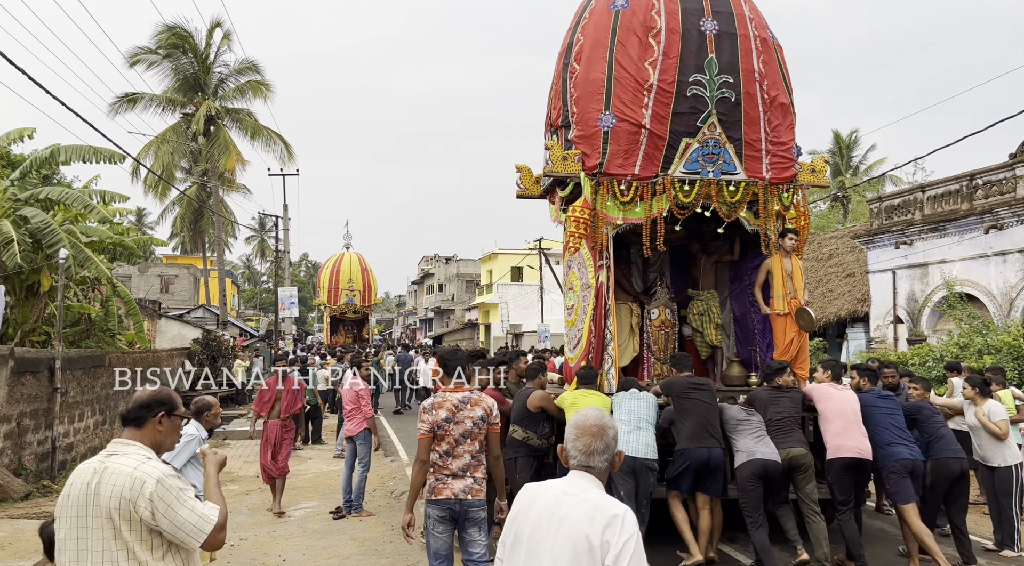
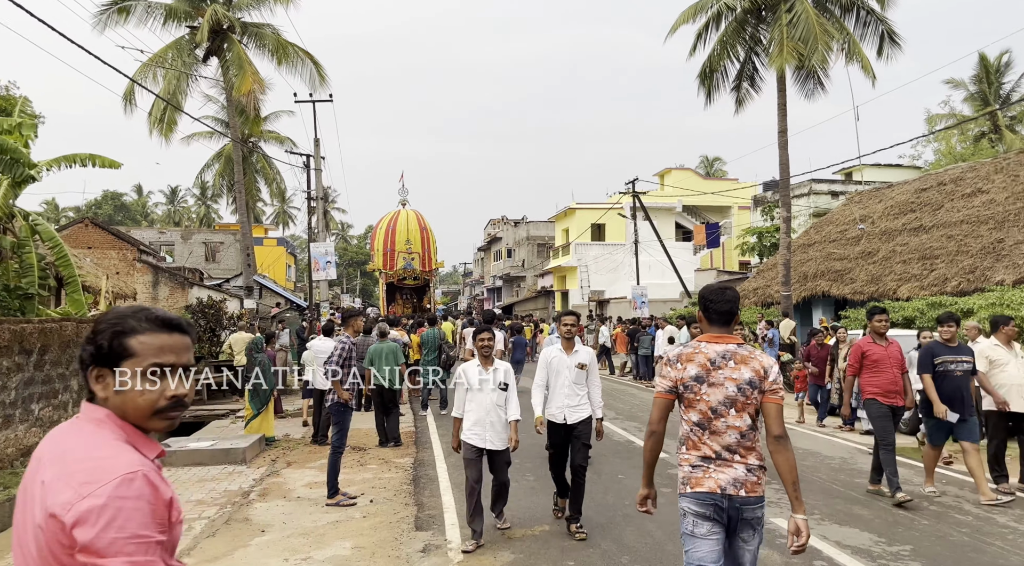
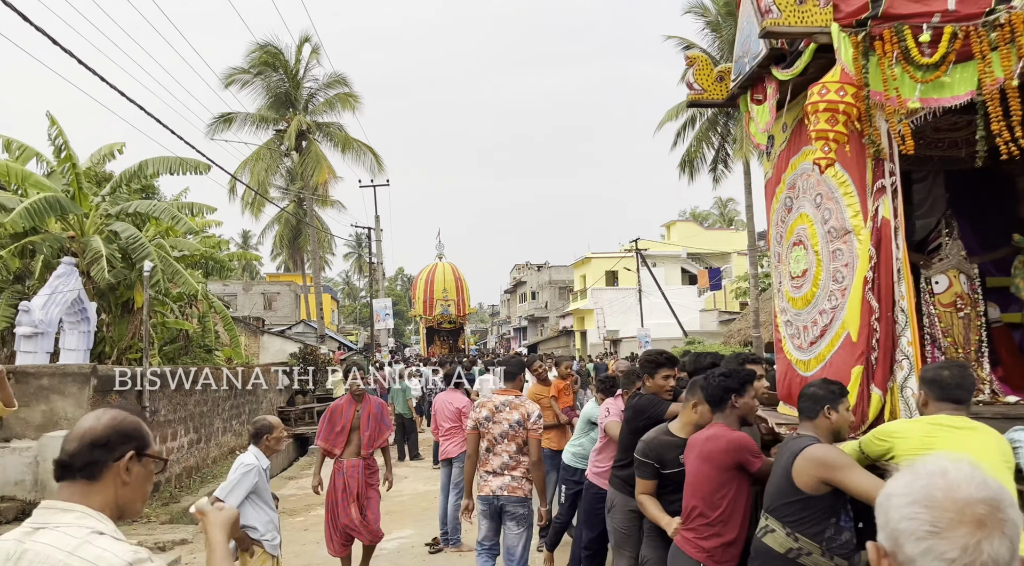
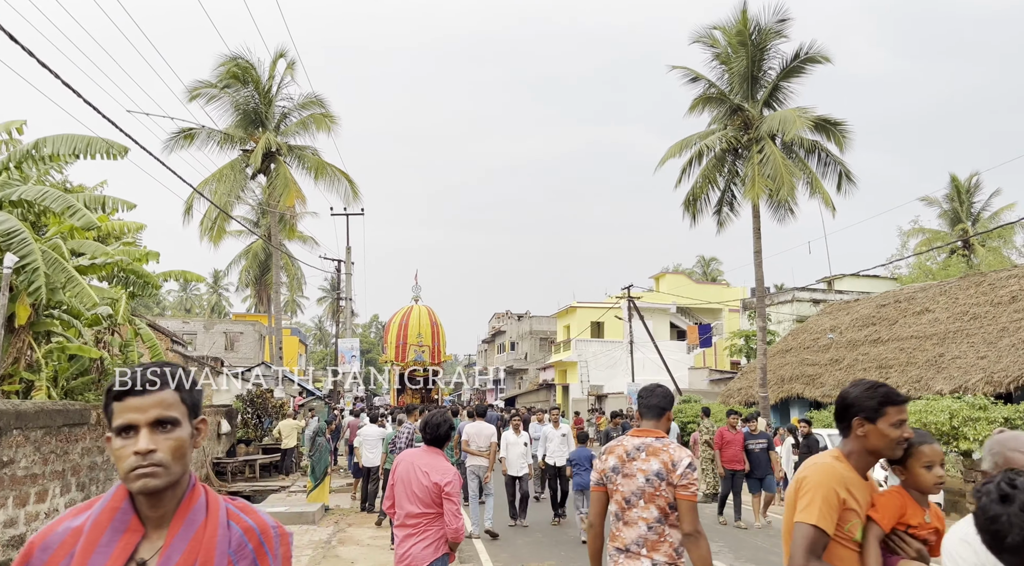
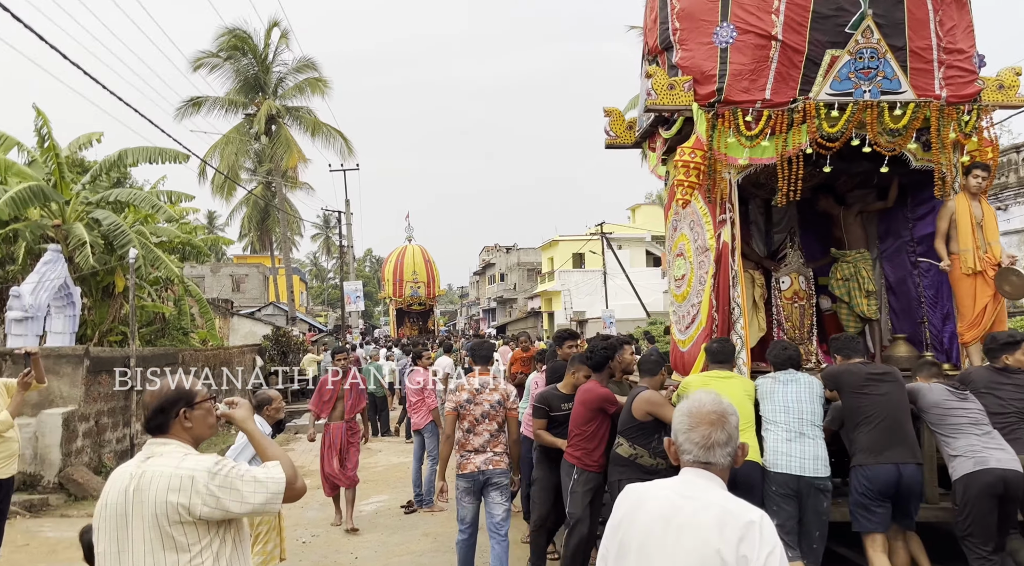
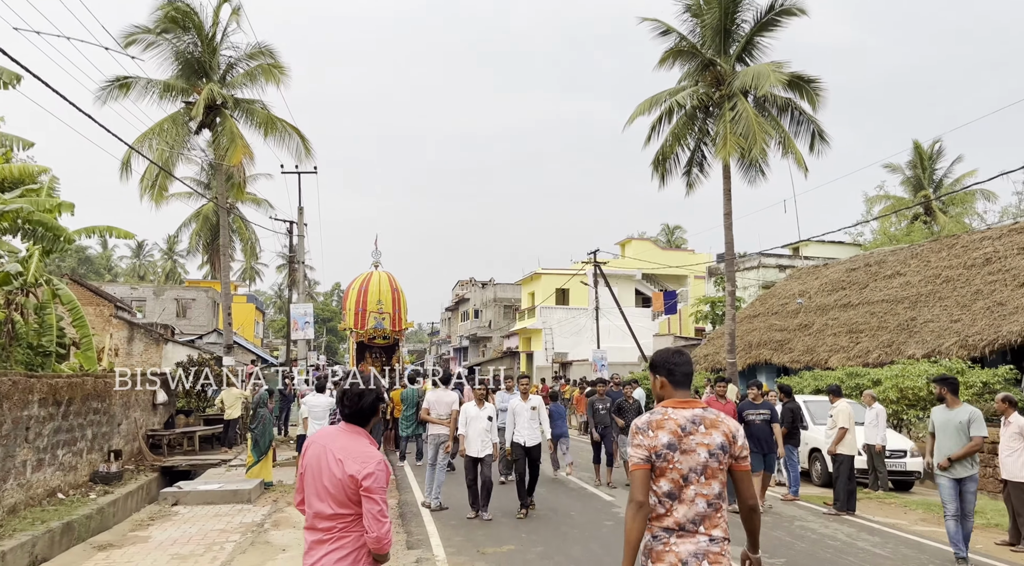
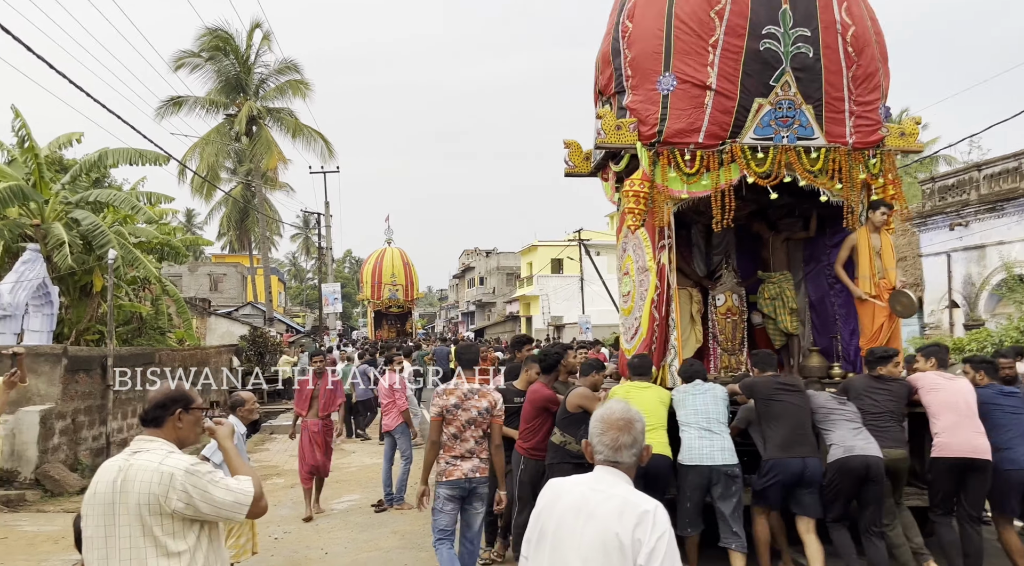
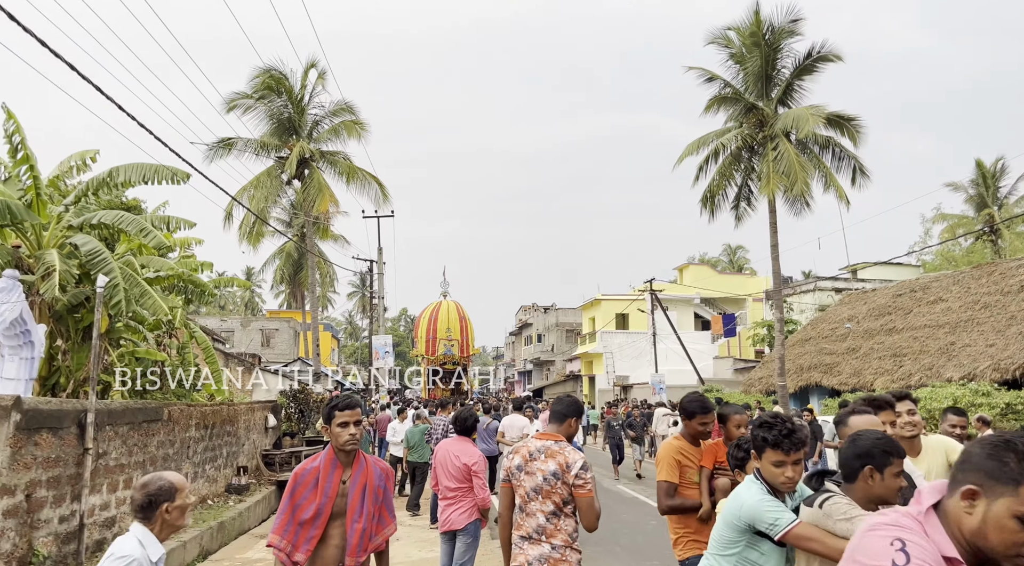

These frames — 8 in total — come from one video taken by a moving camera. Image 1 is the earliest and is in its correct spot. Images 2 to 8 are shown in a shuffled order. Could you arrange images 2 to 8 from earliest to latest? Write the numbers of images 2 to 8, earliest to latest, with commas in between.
7, 5, 3, 8, 4, 6, 2
